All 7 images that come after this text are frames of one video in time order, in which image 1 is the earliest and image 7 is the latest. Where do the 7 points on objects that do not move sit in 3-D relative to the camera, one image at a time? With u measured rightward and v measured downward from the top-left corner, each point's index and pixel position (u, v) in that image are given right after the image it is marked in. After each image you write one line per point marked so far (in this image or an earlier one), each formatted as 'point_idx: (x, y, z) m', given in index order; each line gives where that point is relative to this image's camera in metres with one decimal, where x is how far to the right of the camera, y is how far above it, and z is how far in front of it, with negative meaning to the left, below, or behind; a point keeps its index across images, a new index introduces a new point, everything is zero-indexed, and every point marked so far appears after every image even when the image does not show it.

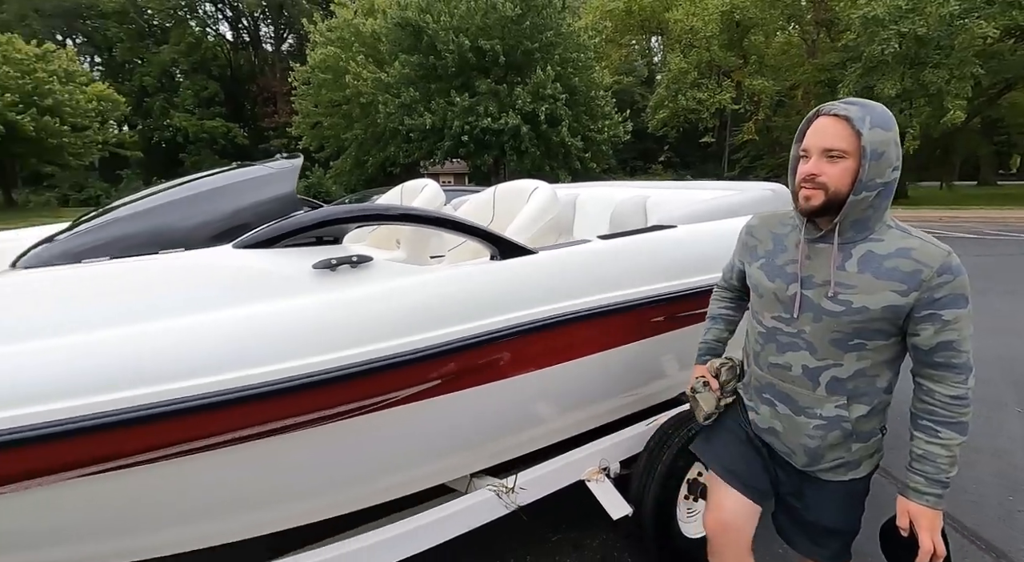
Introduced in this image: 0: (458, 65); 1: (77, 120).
0: (-1.4, +6.8, +17.0) m
1: (-12.7, +4.7, +16.0) m
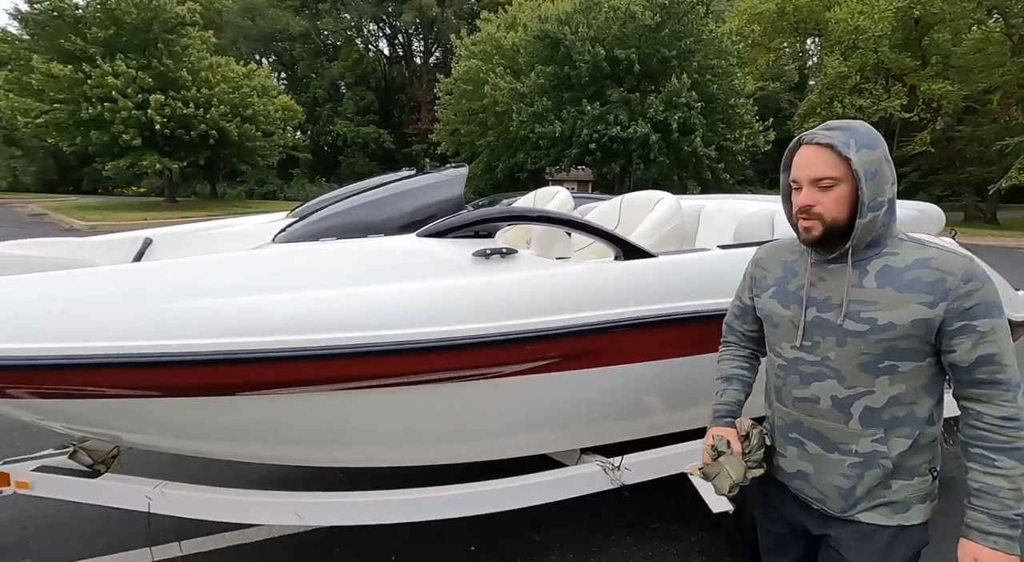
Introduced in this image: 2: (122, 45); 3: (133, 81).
0: (+2.7, +6.6, +17.7) m
1: (-8.6, +5.4, +19.1) m
2: (-11.7, +7.3, +17.0) m
3: (-11.2, +5.9, +16.4) m
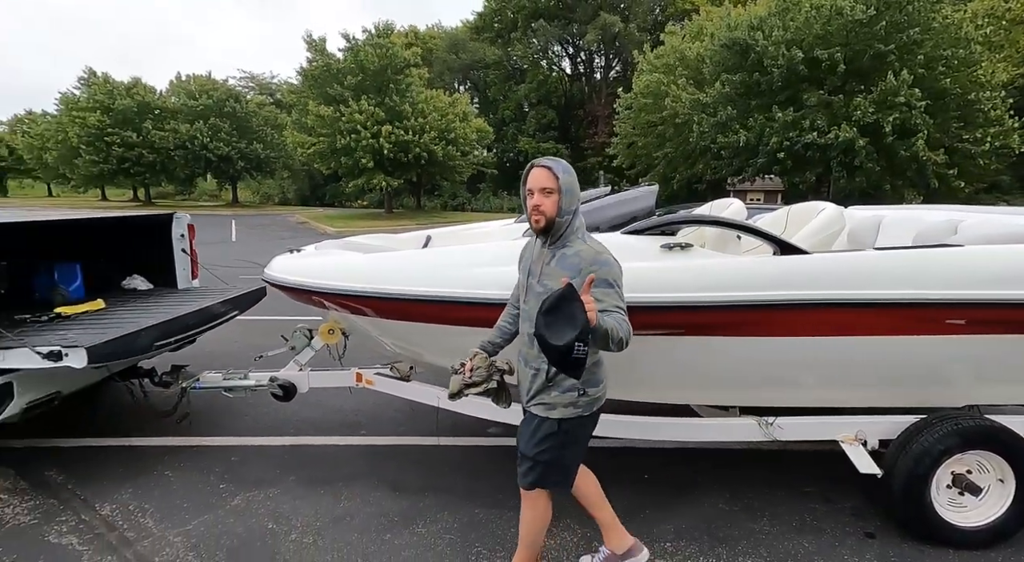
0: (+8.6, +6.2, +17.2) m
1: (-1.8, +5.3, +21.9) m
2: (-5.4, +7.4, +20.9) m
3: (-5.1, +6.0, +20.1) m
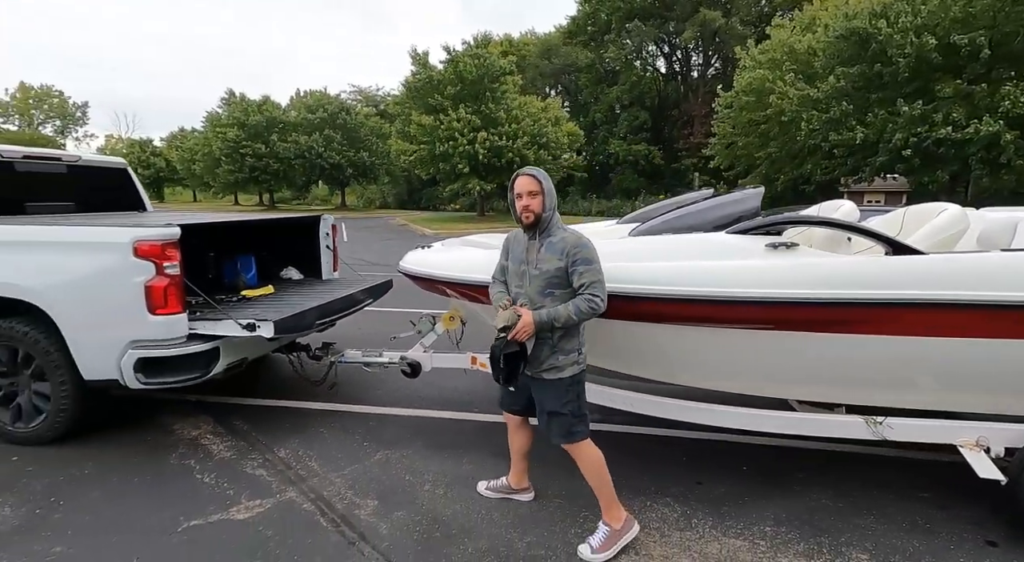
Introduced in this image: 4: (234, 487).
0: (+11.4, +6.0, +15.9) m
1: (+1.9, +5.2, +22.2) m
2: (-1.8, +7.4, +21.8) m
3: (-1.6, +6.0, +21.0) m
4: (-1.3, -1.0, +2.6) m
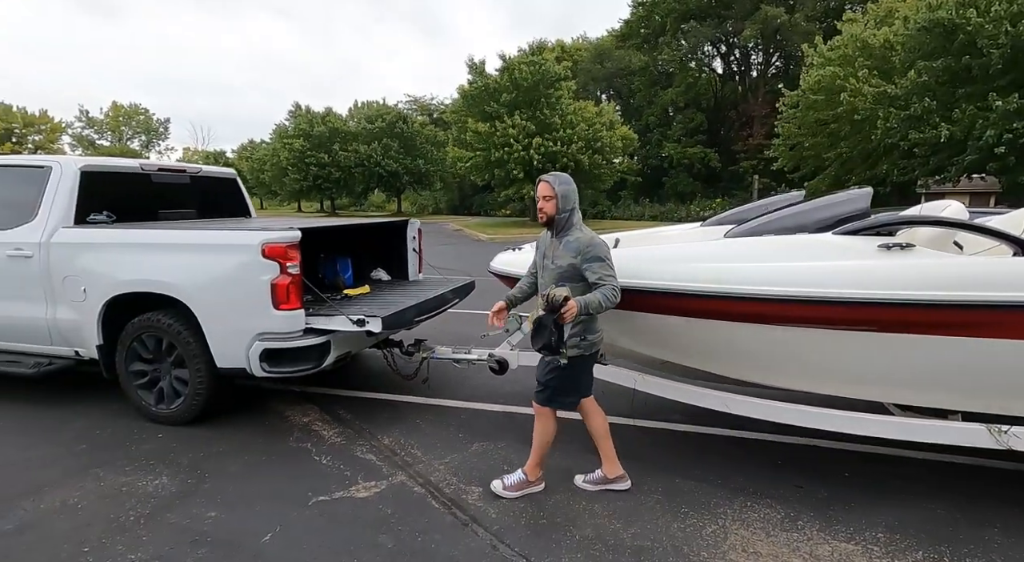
0: (+13.0, +5.9, +15.1) m
1: (+4.1, +5.0, +22.2) m
2: (+0.4, +7.2, +22.1) m
3: (+0.5, +5.8, +21.2) m
4: (-0.8, -1.0, +2.8) m
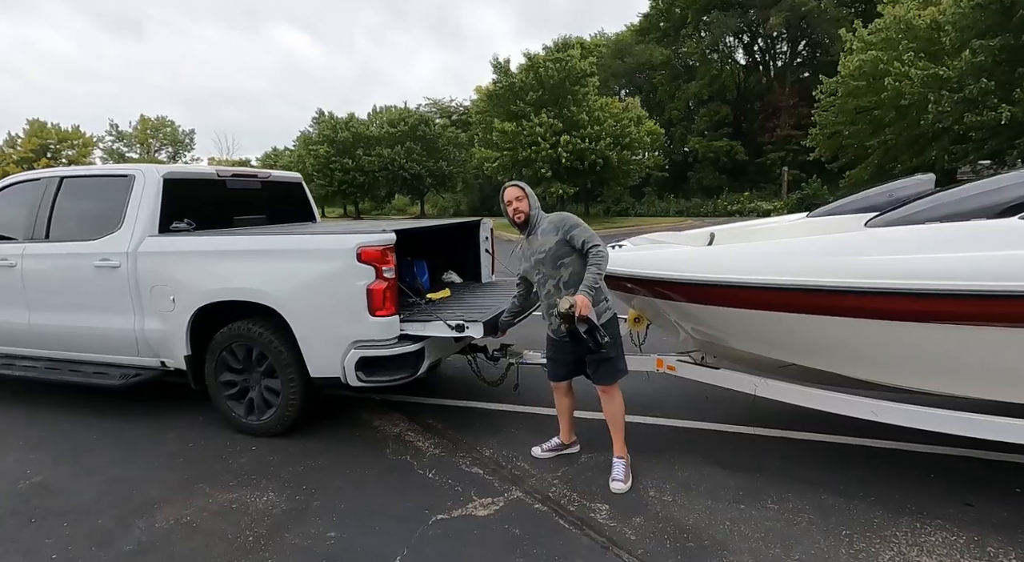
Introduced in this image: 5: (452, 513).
0: (+13.8, +6.2, +14.5) m
1: (+5.1, +5.1, +21.8) m
2: (+1.4, +7.2, +21.8) m
3: (+1.5, +5.9, +21.0) m
4: (-0.2, -1.0, +2.6) m
5: (-0.3, -1.0, +2.4) m
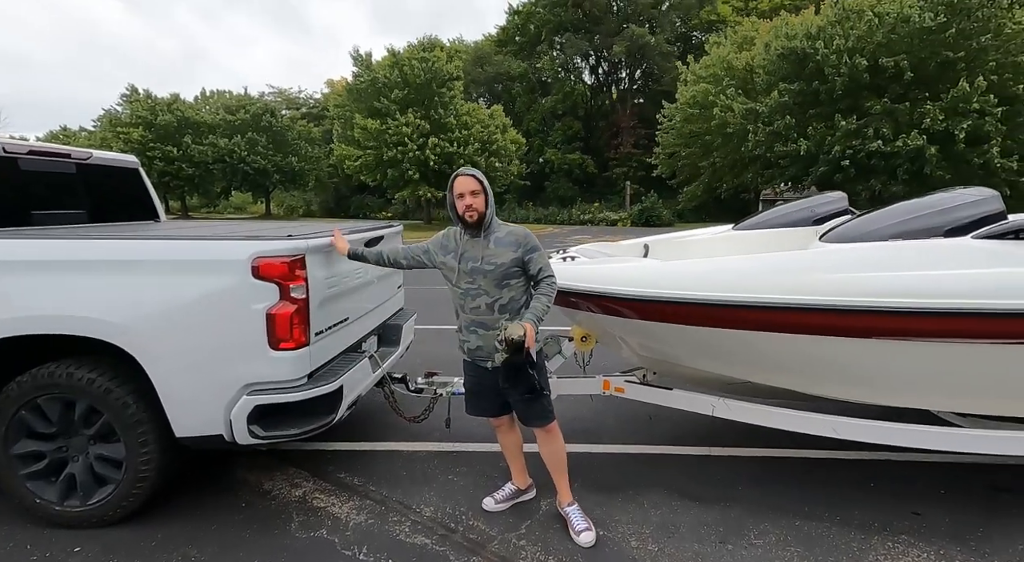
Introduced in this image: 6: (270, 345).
0: (+10.0, +6.0, +17.2) m
1: (-0.3, +4.9, +22.0) m
2: (-3.9, +7.0, +21.1) m
3: (-3.6, +5.6, +20.3) m
4: (-0.4, -1.0, +2.0) m
5: (-0.3, -1.1, +1.8) m
6: (-0.9, -0.2, +2.1) m
